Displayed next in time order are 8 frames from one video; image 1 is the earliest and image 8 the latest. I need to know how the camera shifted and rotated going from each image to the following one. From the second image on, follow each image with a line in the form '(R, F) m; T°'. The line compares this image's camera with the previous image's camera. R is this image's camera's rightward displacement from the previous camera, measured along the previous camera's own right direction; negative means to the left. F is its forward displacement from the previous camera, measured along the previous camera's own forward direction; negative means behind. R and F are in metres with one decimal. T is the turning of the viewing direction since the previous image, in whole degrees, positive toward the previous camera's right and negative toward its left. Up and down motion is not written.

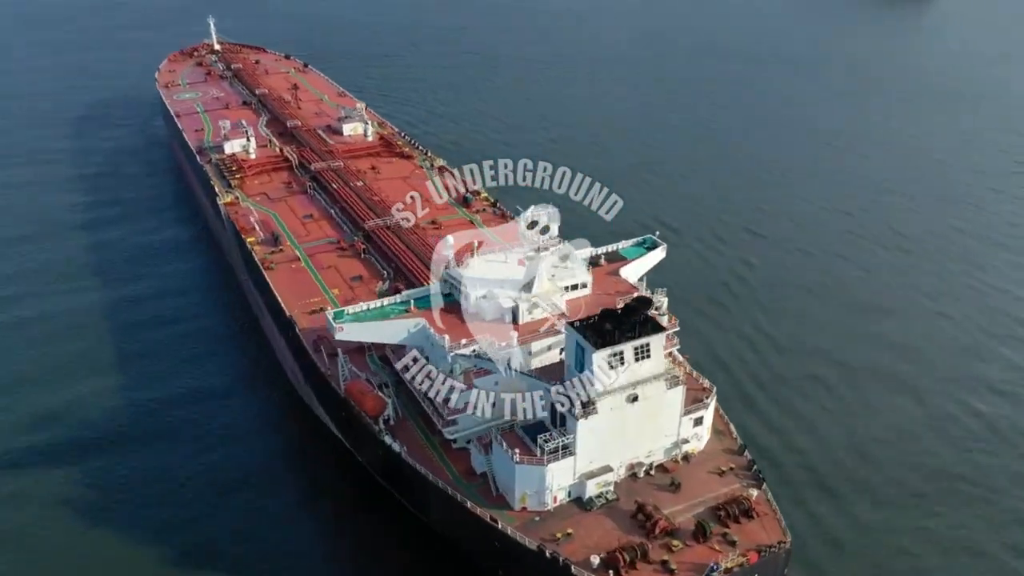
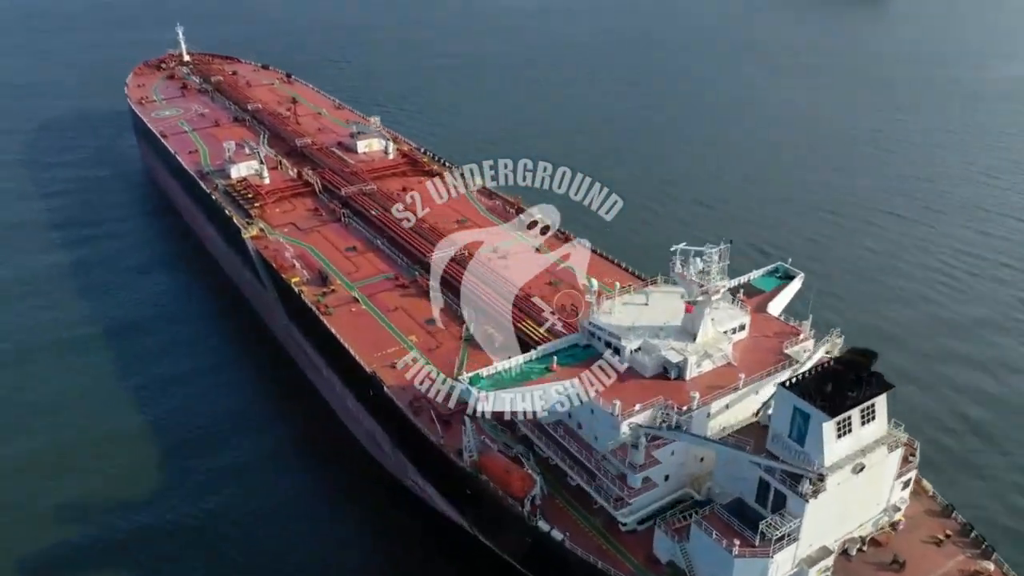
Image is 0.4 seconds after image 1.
(-7.4, +5.0) m; +5°
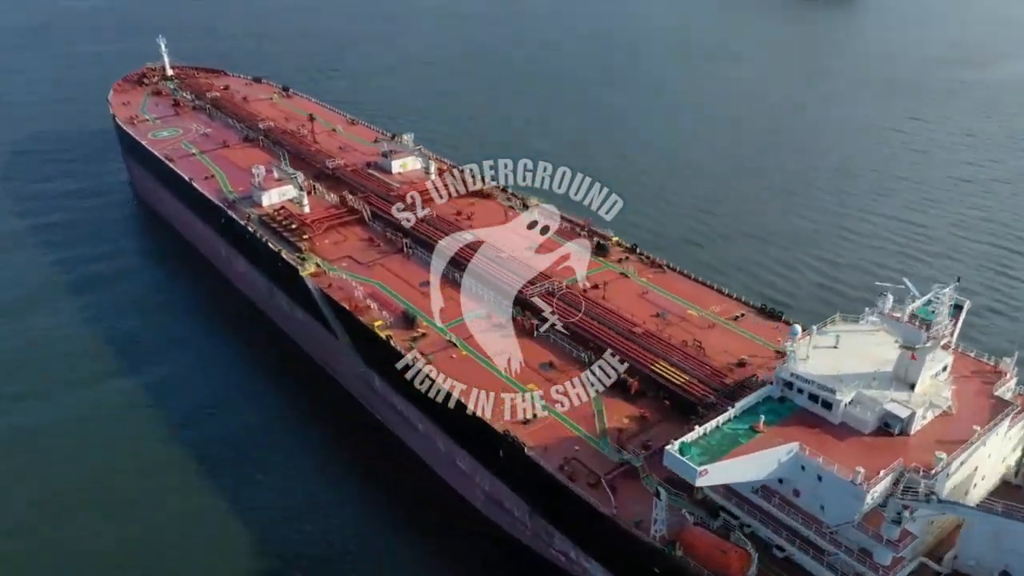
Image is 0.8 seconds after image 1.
(-7.6, +3.8) m; +4°
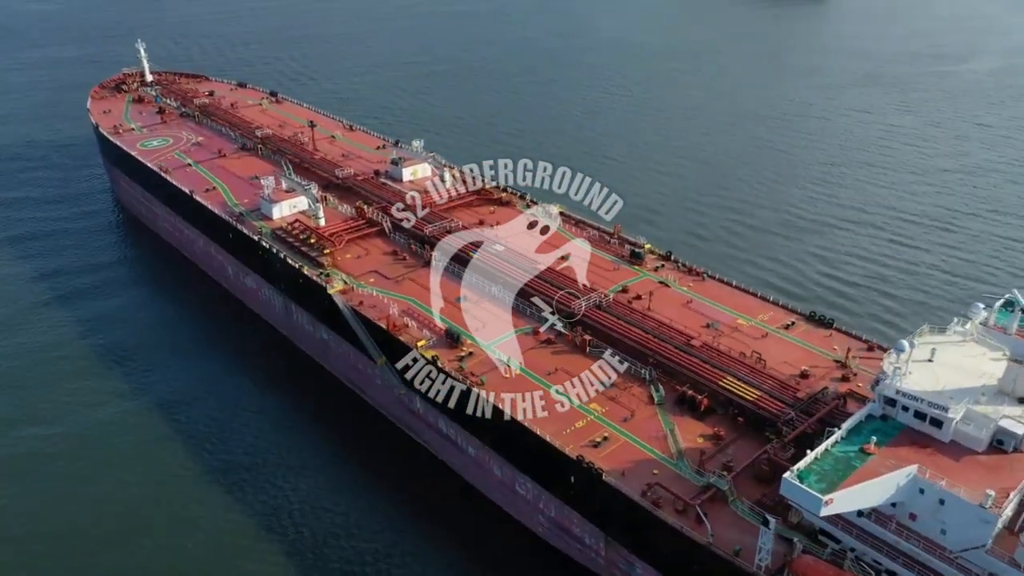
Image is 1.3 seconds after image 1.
(-3.9, +1.6) m; +3°
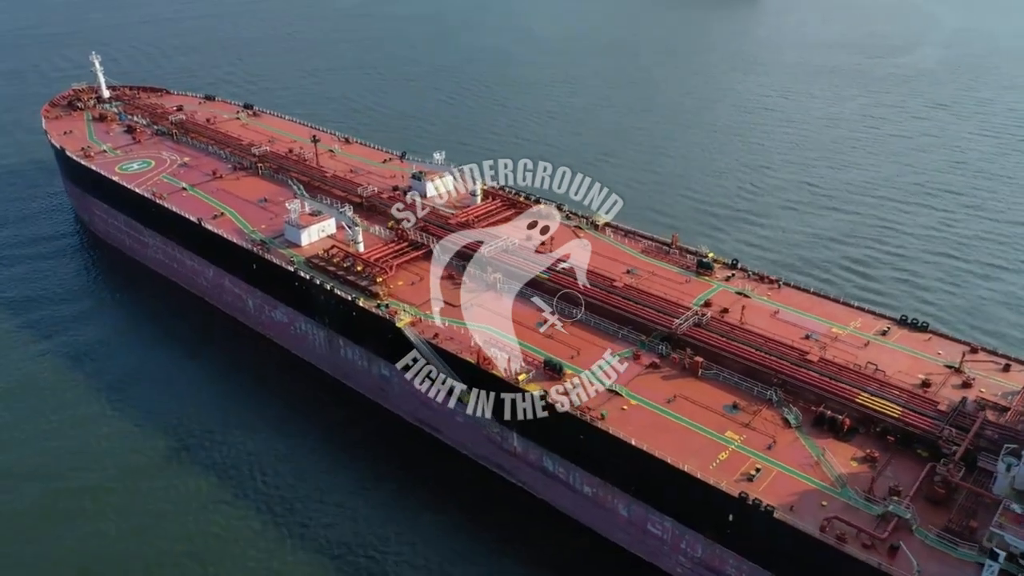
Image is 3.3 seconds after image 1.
(-7.6, +2.9) m; +6°
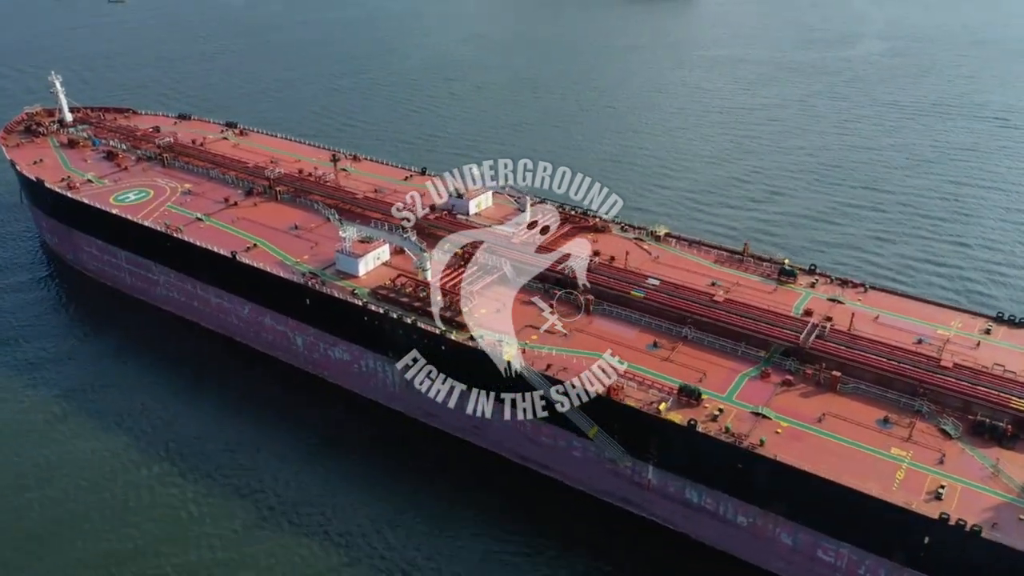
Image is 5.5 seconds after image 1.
(-8.5, +2.7) m; +7°
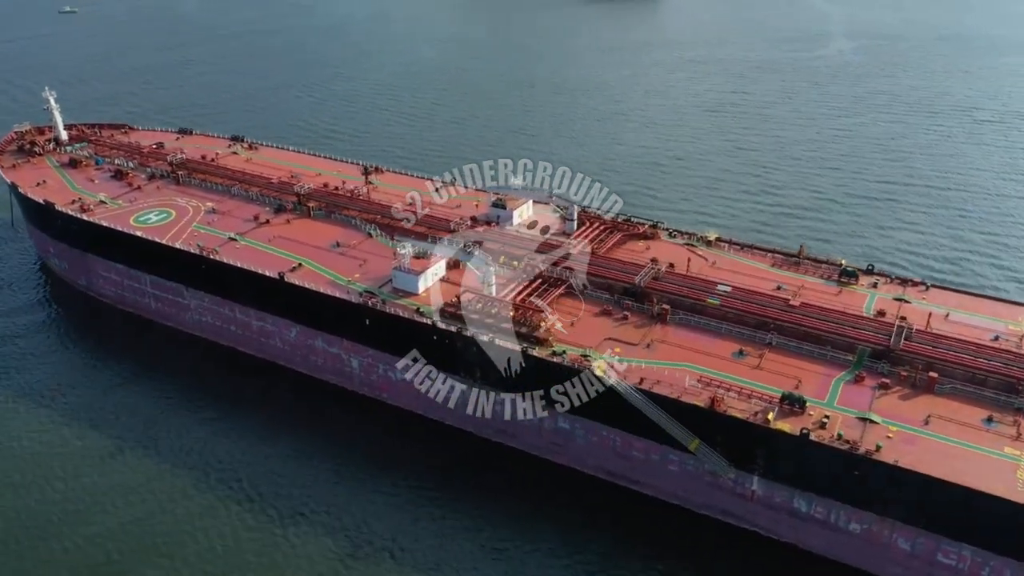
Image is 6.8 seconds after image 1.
(-5.7, +1.1) m; +4°
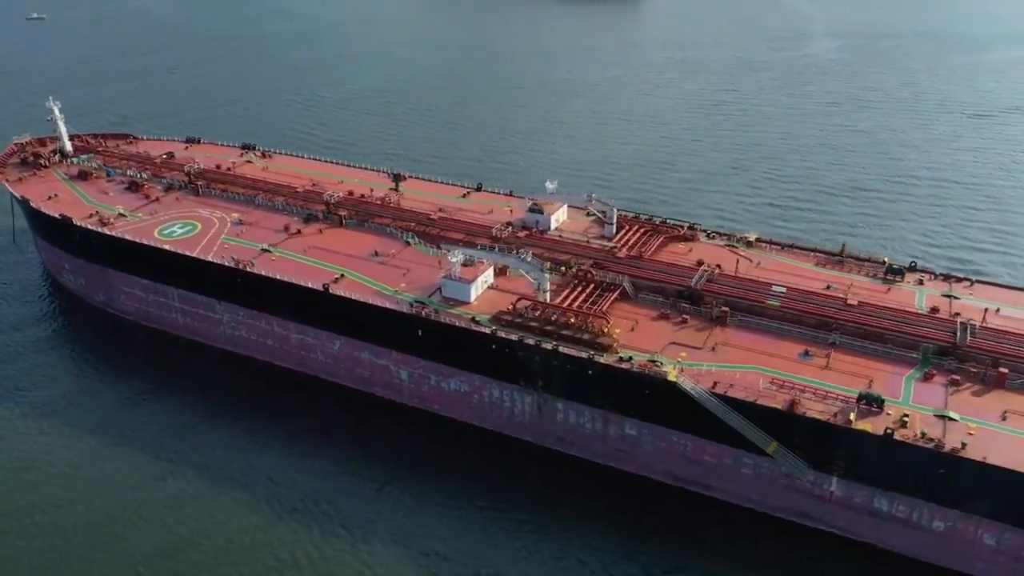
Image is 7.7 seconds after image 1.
(-4.2, +0.7) m; +3°
